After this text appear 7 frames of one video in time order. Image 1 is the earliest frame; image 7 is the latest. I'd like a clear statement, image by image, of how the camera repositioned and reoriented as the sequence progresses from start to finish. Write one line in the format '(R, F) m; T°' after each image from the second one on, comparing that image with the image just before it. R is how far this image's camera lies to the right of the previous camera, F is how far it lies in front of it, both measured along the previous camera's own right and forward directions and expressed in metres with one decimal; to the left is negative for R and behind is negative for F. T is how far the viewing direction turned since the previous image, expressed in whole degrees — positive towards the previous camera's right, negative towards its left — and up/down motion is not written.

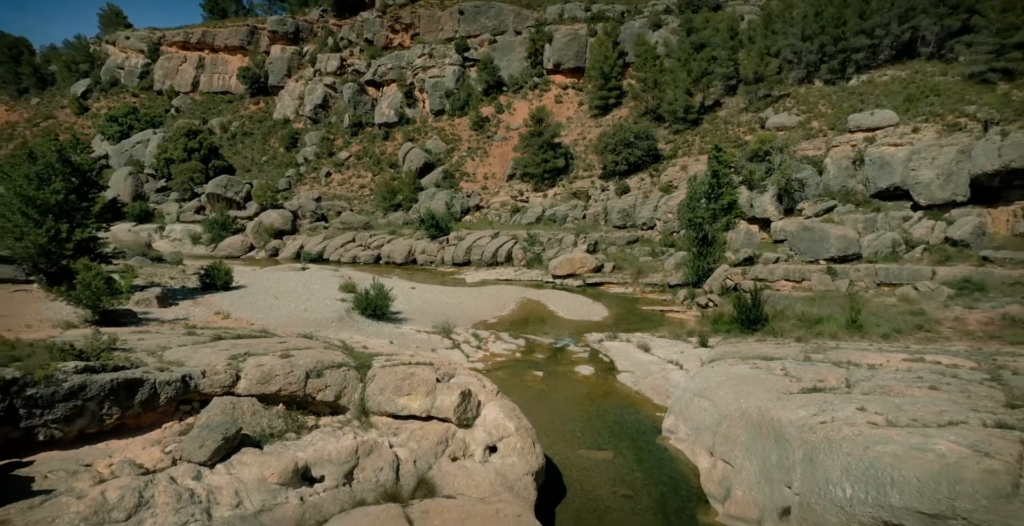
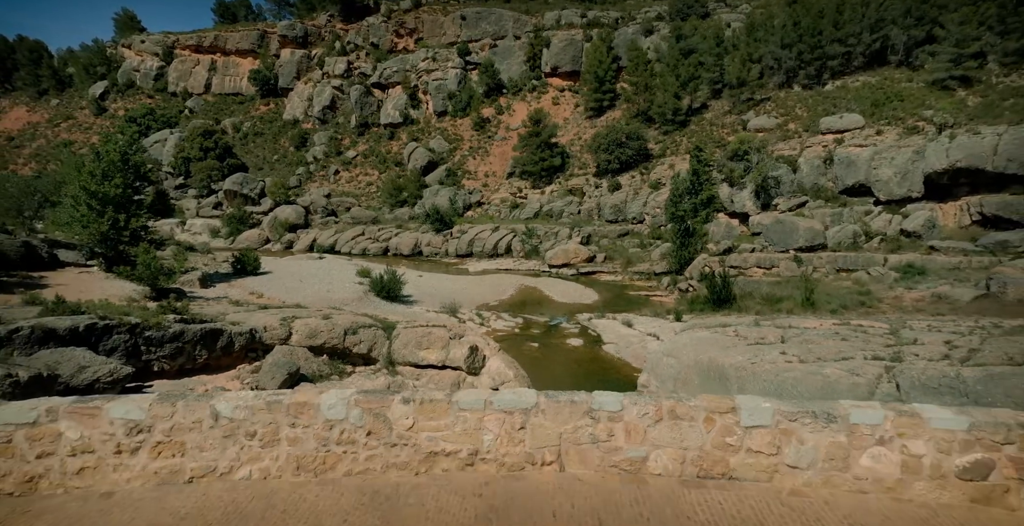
(0.0, -2.5) m; 0°
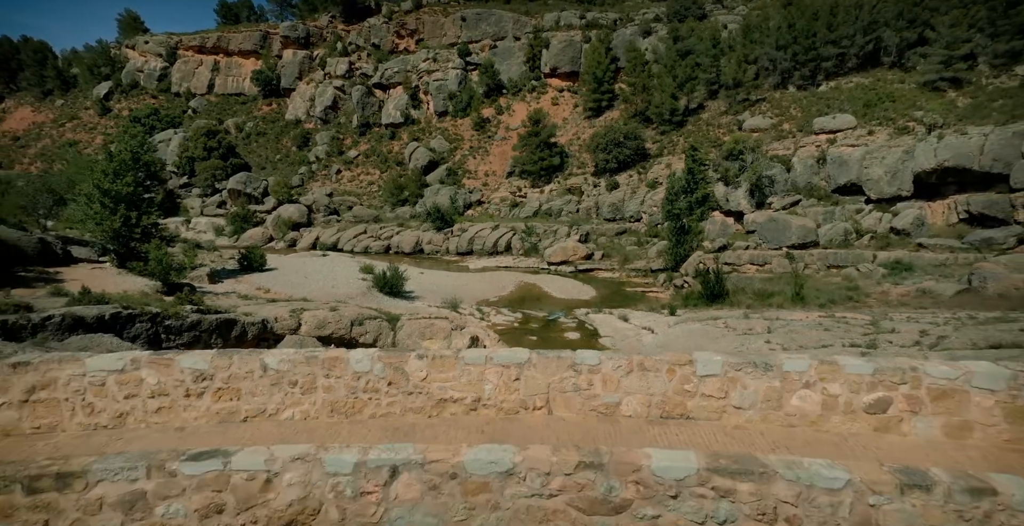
(0.0, -0.6) m; 0°
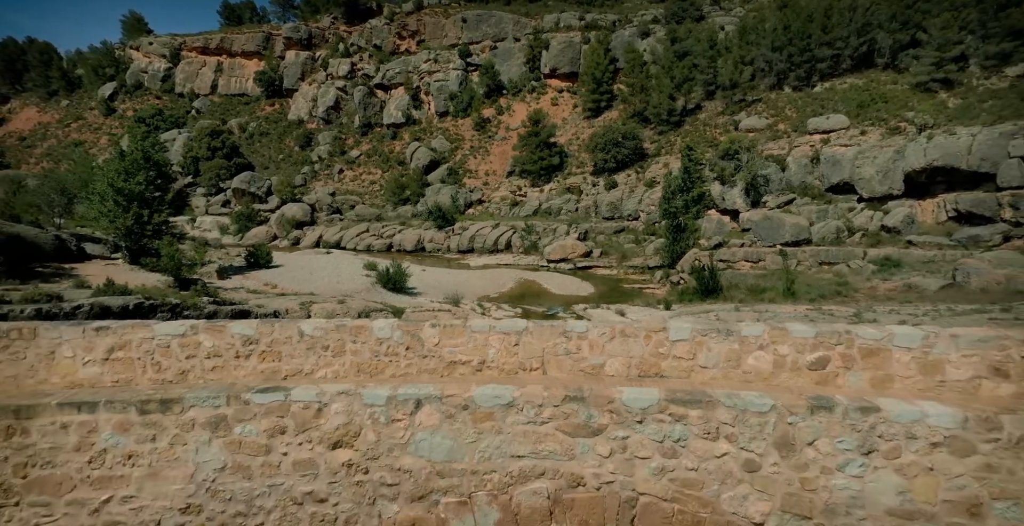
(0.0, -0.6) m; 0°
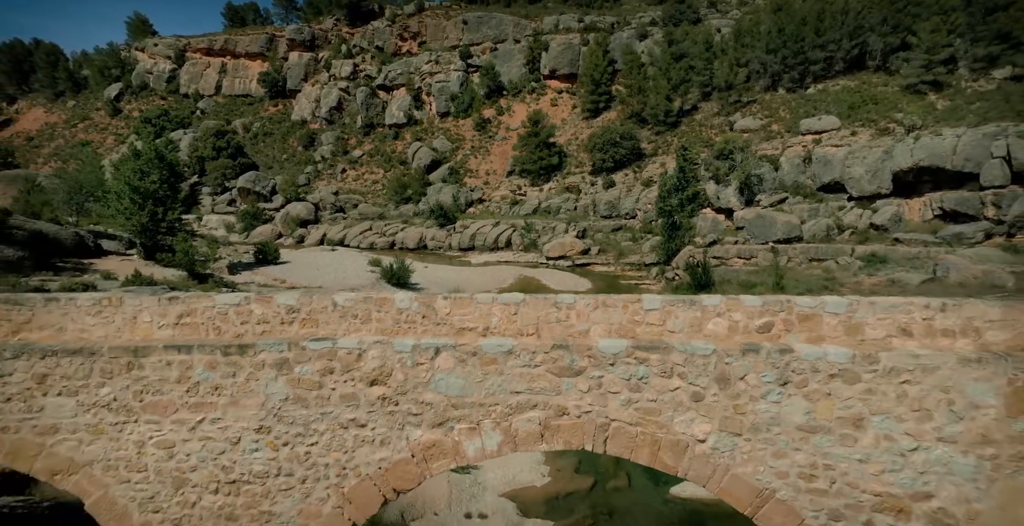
(0.0, -0.8) m; 0°
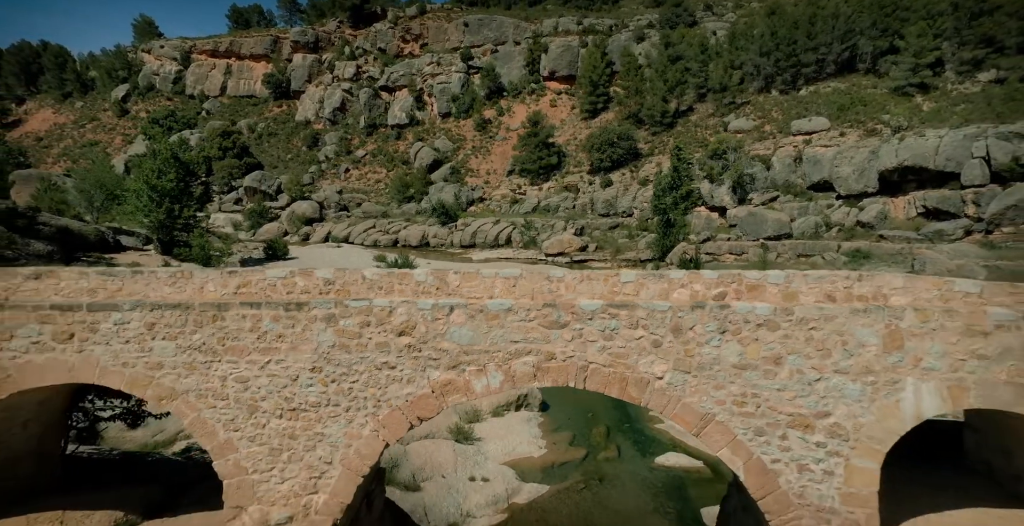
(0.0, -1.0) m; 0°
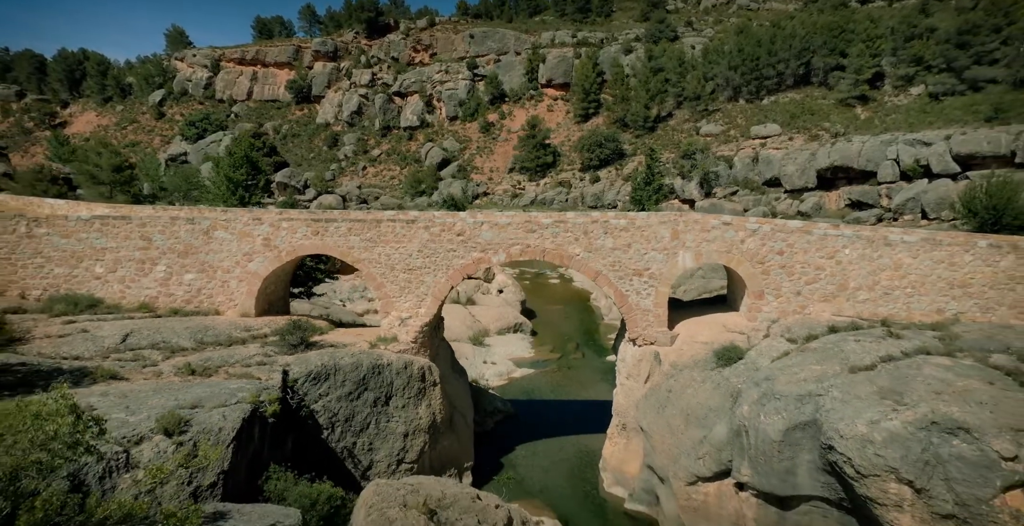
(0.0, -5.8) m; 0°
